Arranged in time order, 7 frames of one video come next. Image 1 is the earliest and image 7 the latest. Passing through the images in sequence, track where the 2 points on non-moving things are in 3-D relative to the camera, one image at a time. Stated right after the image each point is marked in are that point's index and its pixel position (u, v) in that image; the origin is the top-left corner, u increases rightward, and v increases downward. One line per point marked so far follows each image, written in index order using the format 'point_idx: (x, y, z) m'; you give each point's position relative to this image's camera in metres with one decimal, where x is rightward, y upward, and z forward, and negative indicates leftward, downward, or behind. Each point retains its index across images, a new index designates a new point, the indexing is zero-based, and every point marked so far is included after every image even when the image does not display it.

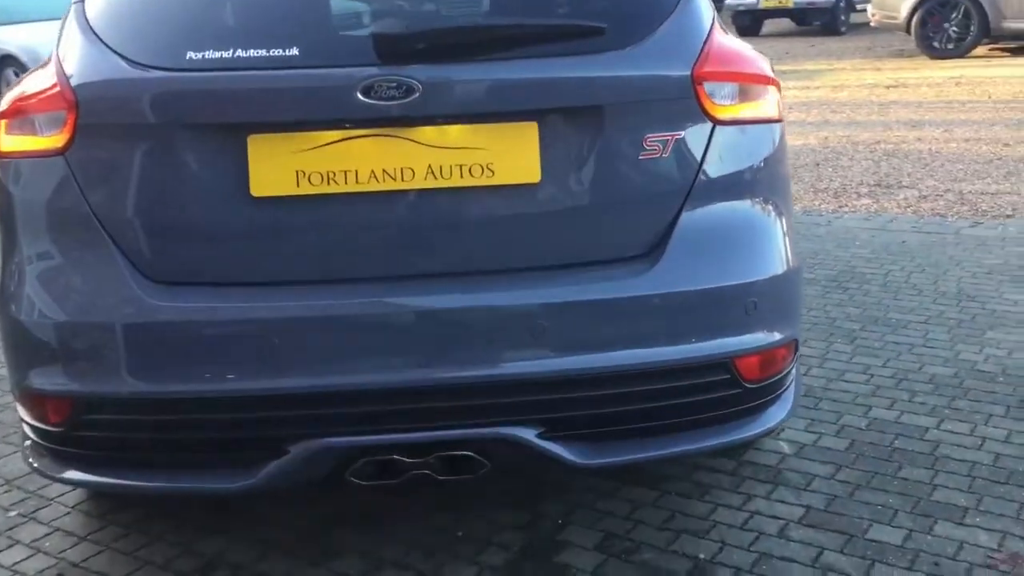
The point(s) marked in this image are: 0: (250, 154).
0: (-0.6, +0.3, +2.3) m
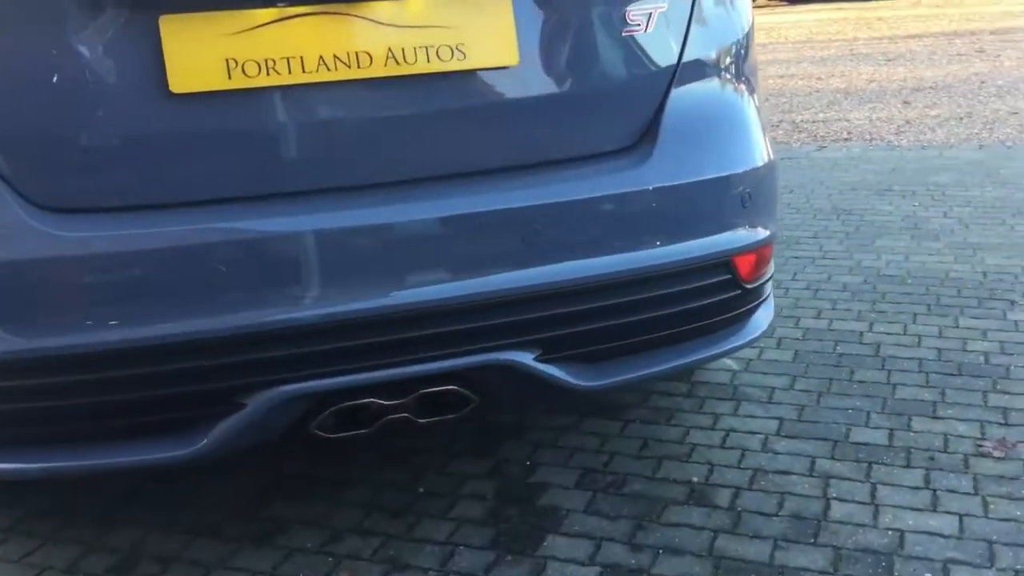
0: (-0.6, +0.4, +1.8) m
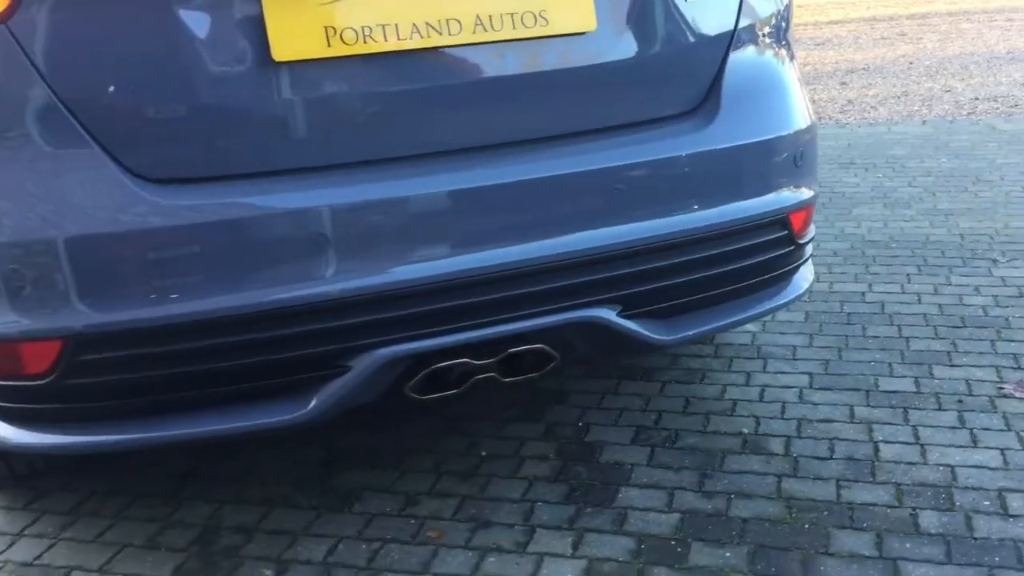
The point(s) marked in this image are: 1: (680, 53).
0: (-0.5, +0.5, +1.9) m
1: (+0.4, +0.5, +2.2) m
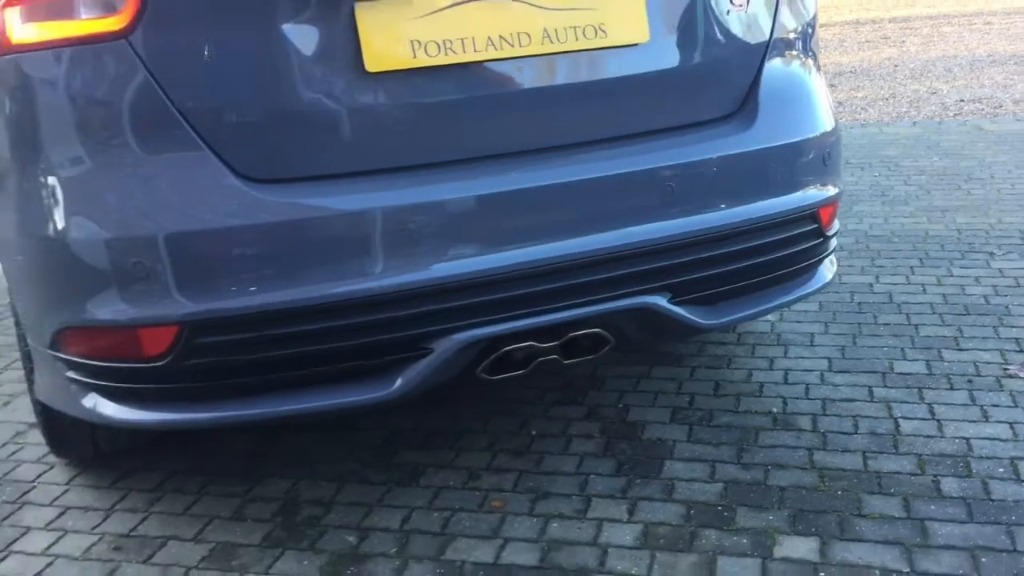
0: (-0.3, +0.5, +2.0) m
1: (+0.5, +0.5, +2.4) m
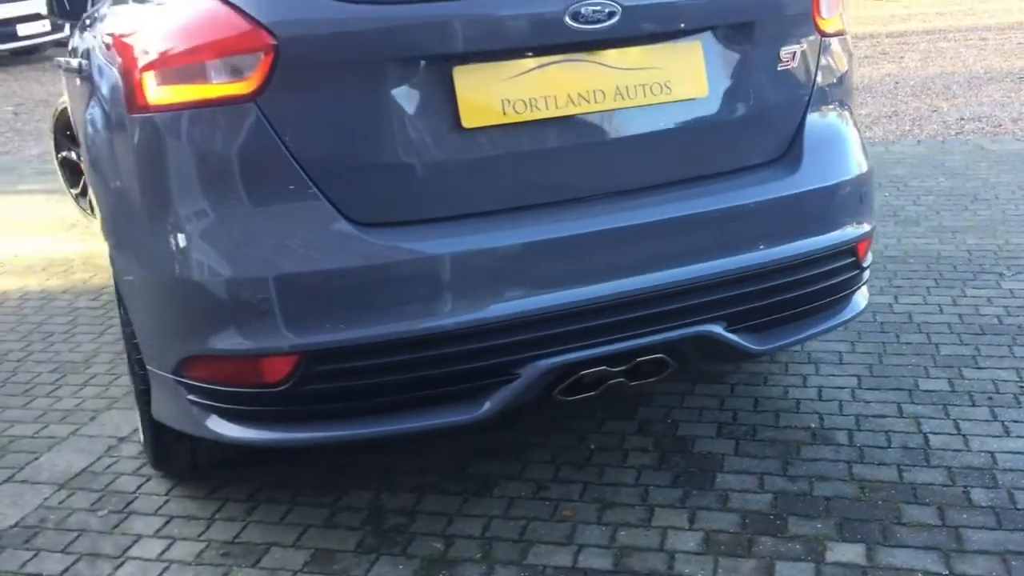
0: (-0.1, +0.5, +2.3) m
1: (+0.7, +0.5, +2.6) m
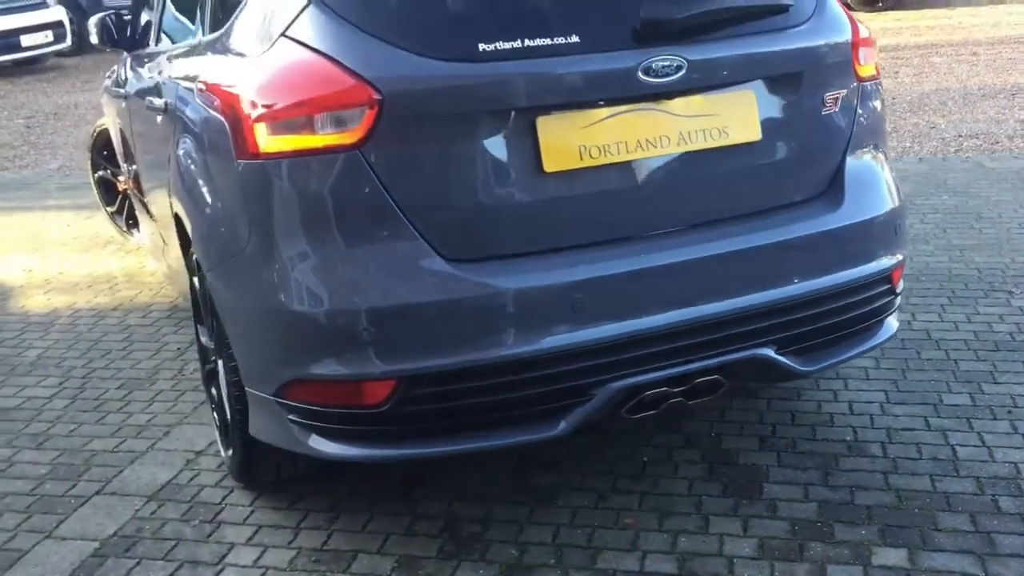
0: (+0.1, +0.4, +2.5) m
1: (+0.9, +0.4, +2.9) m
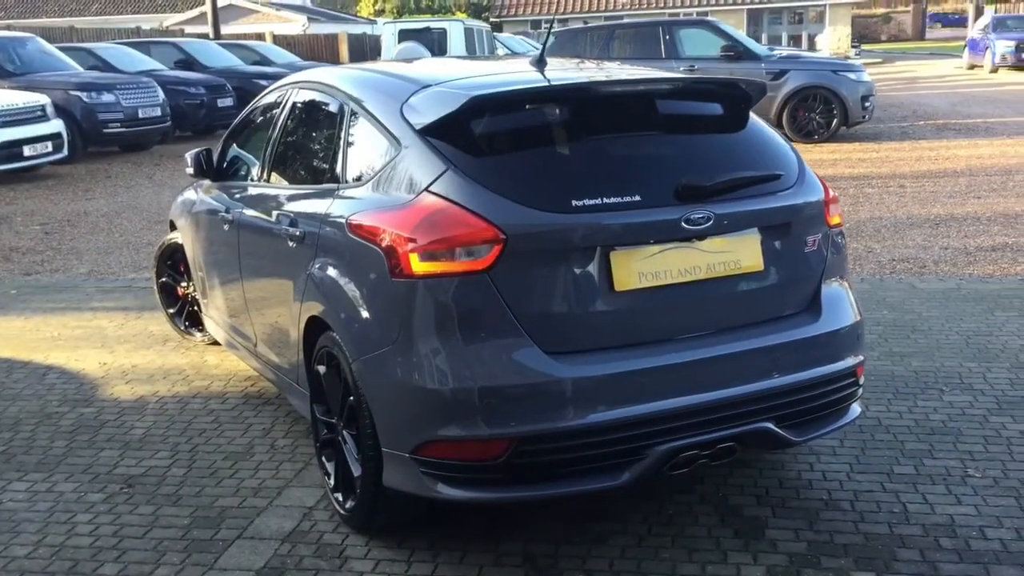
0: (+0.3, +0.1, +3.5) m
1: (+1.1, 0.0, +3.9) m
